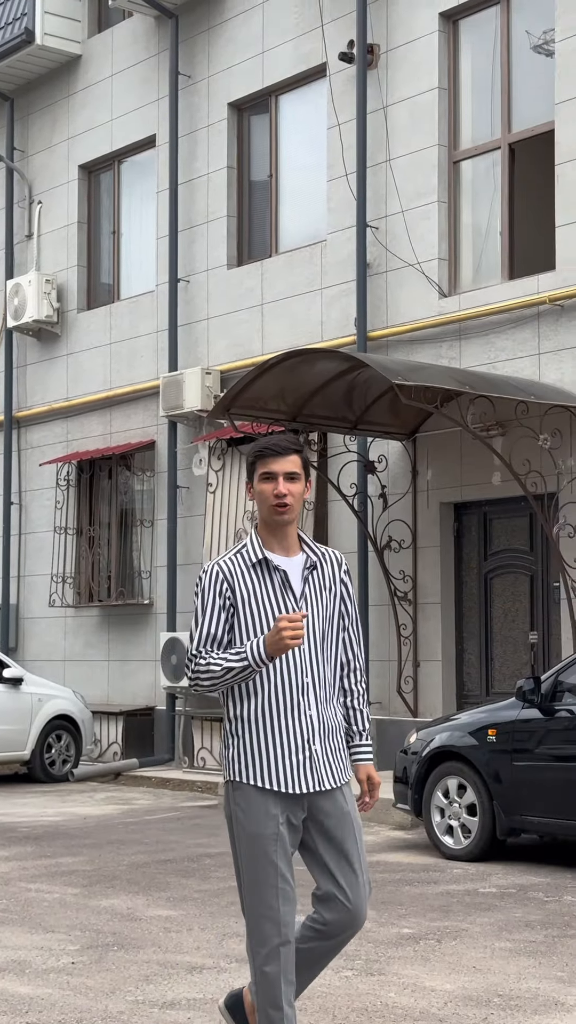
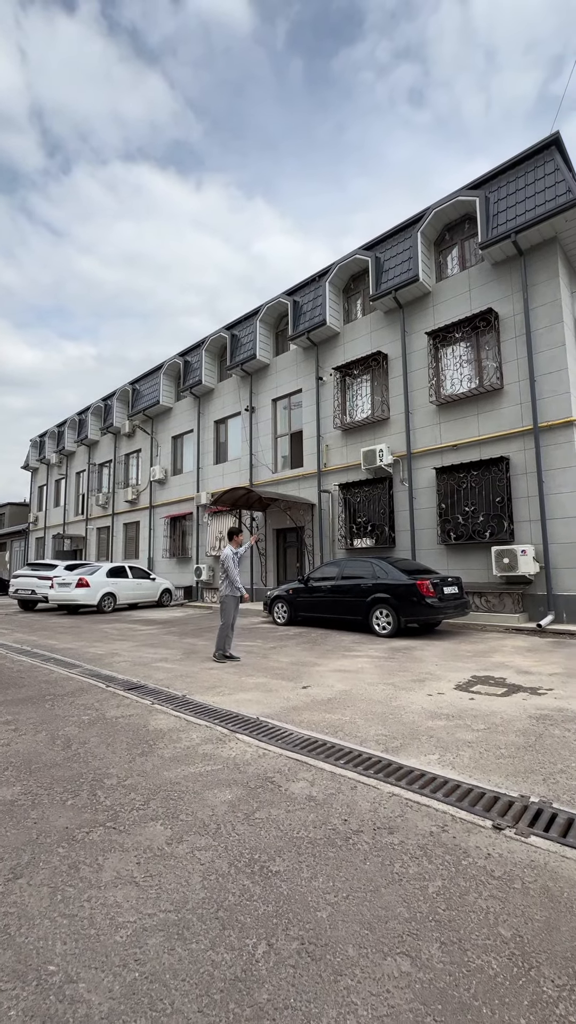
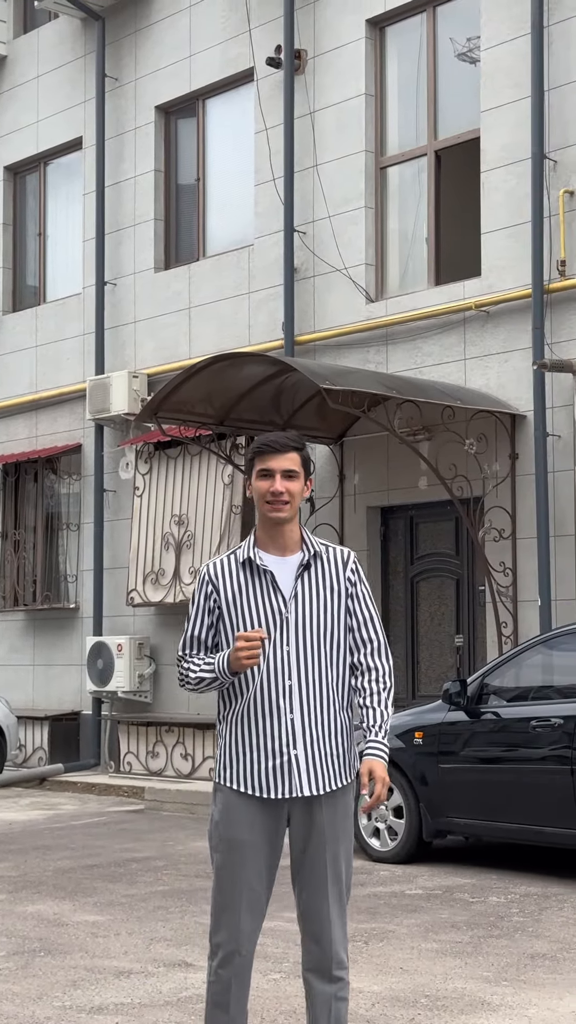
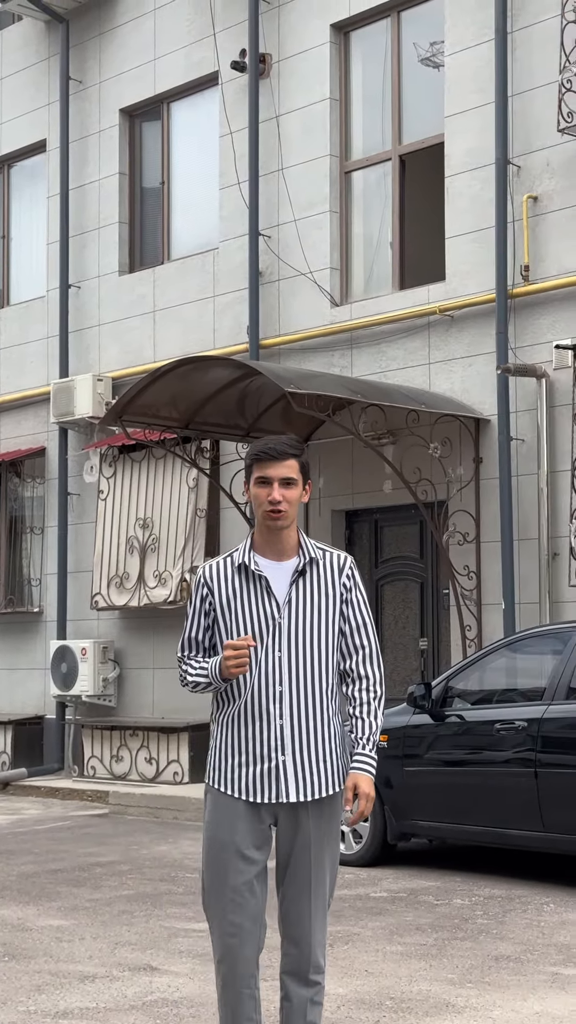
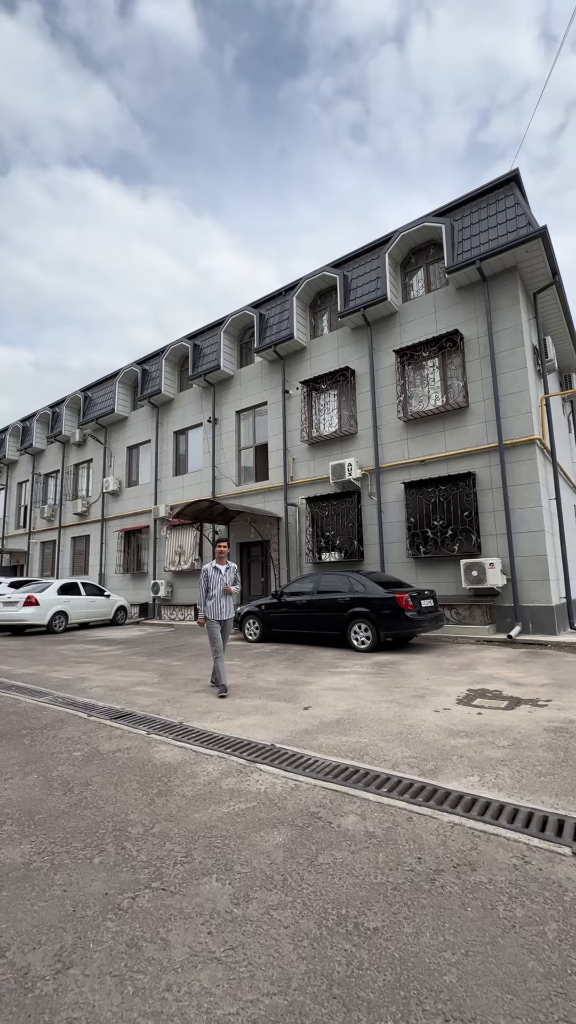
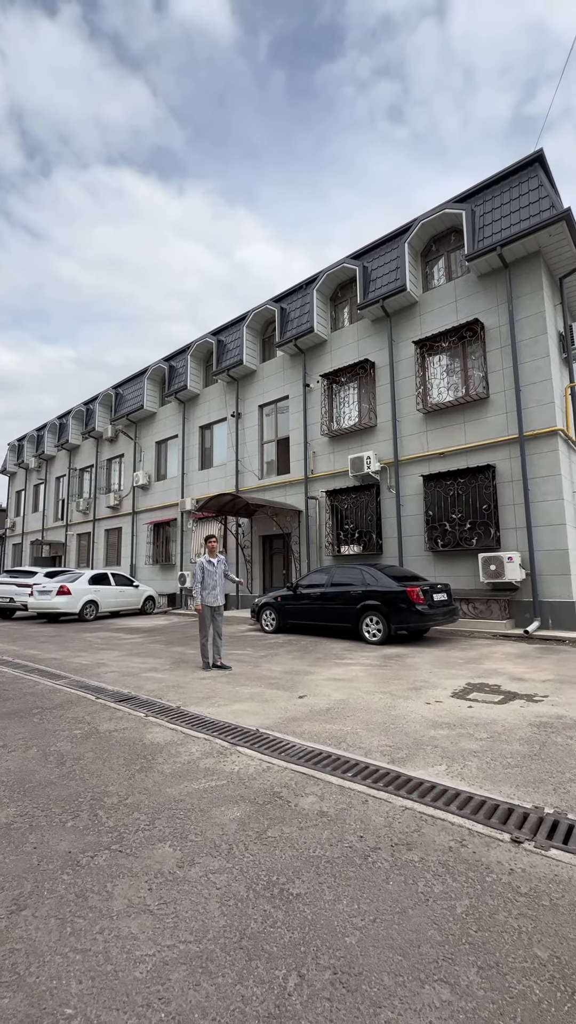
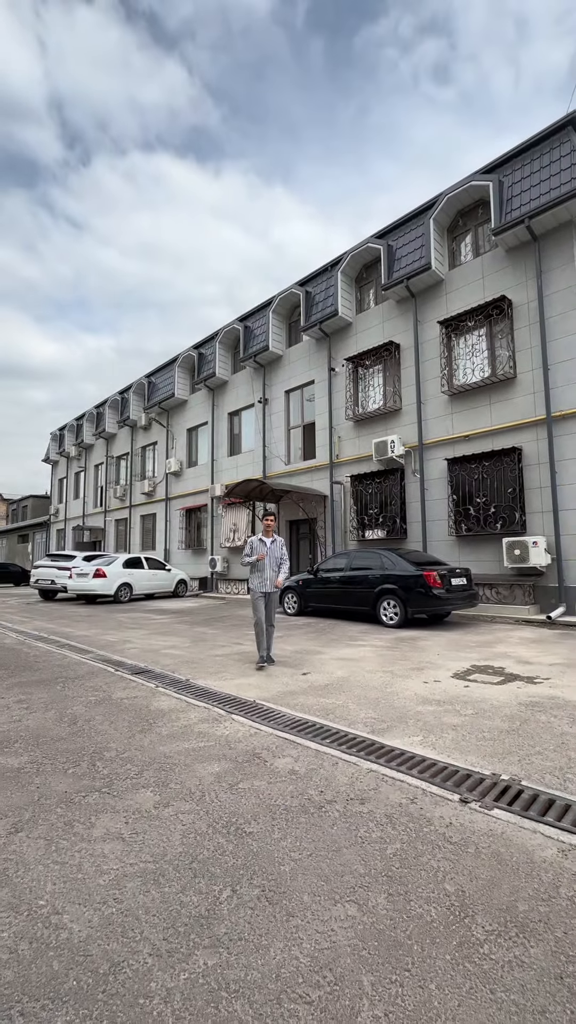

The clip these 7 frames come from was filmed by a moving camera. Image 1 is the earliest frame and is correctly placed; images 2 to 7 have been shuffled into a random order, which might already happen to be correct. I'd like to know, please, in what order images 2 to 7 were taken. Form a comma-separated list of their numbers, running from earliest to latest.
3, 4, 7, 2, 6, 5
